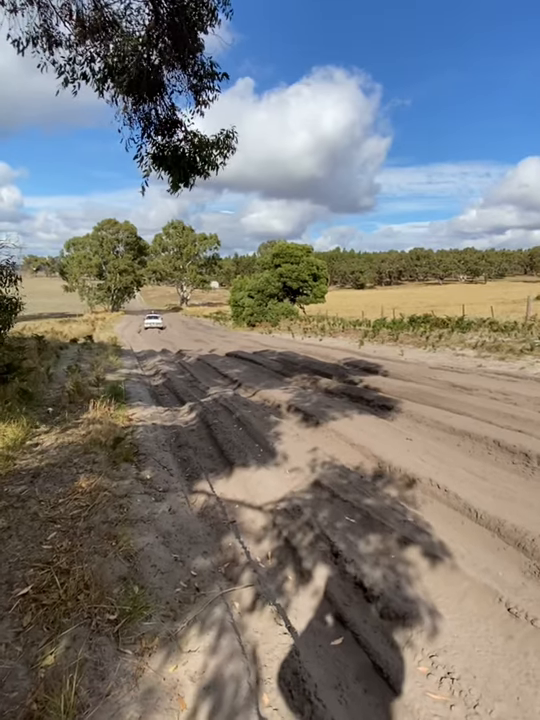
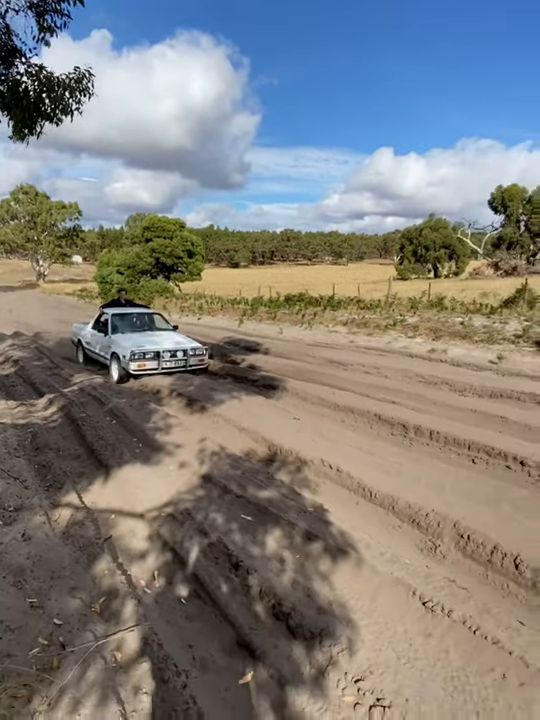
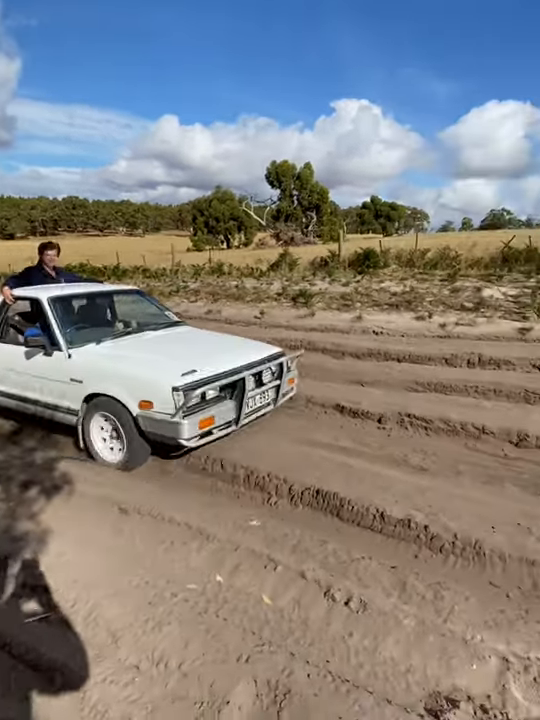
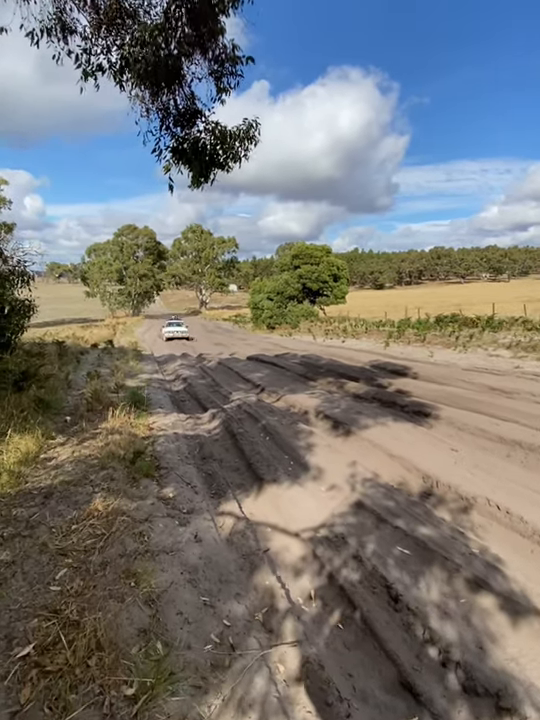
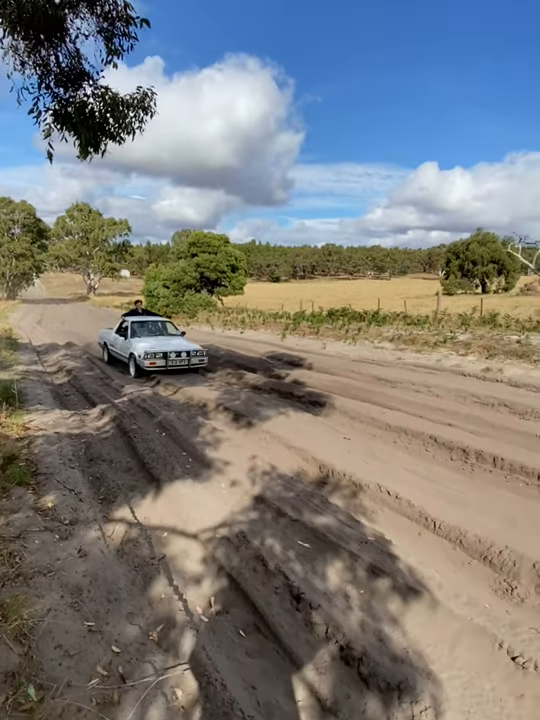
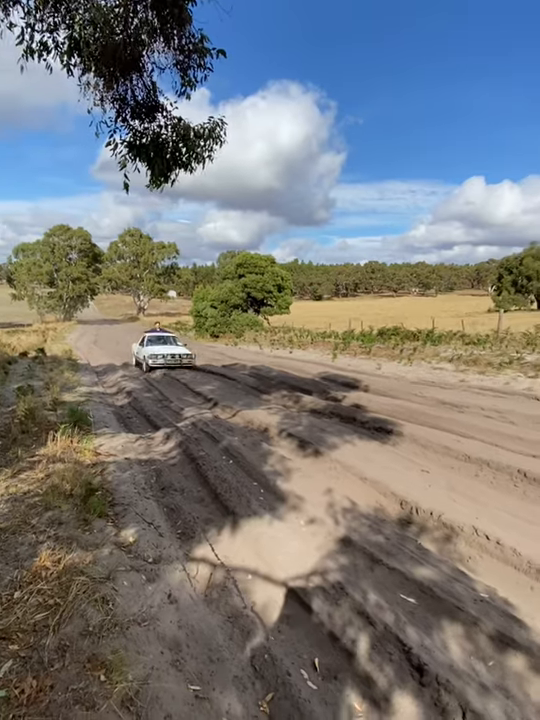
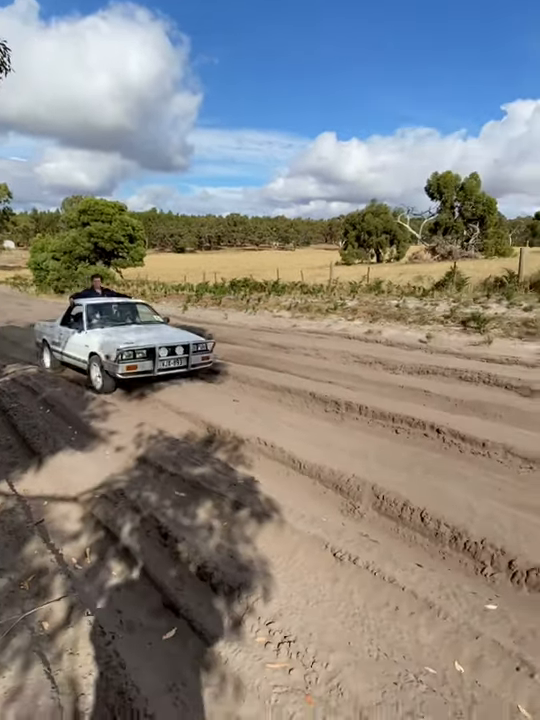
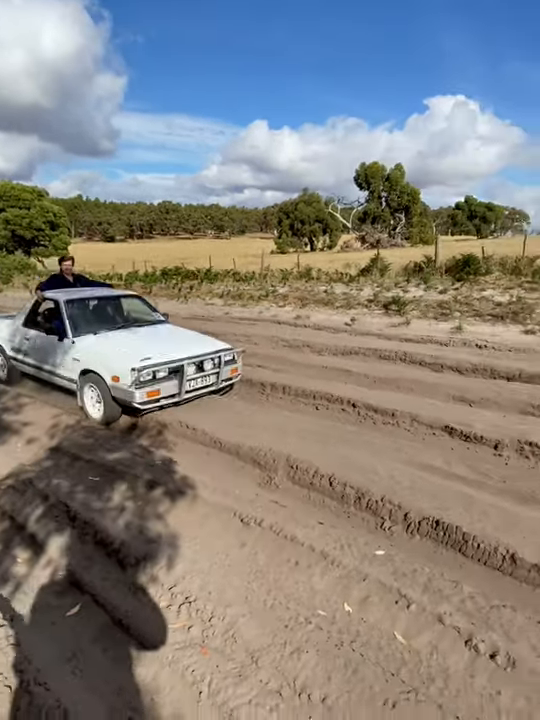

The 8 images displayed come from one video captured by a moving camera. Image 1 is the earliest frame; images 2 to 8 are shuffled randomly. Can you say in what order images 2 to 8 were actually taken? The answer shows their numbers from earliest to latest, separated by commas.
4, 6, 5, 2, 7, 8, 3
